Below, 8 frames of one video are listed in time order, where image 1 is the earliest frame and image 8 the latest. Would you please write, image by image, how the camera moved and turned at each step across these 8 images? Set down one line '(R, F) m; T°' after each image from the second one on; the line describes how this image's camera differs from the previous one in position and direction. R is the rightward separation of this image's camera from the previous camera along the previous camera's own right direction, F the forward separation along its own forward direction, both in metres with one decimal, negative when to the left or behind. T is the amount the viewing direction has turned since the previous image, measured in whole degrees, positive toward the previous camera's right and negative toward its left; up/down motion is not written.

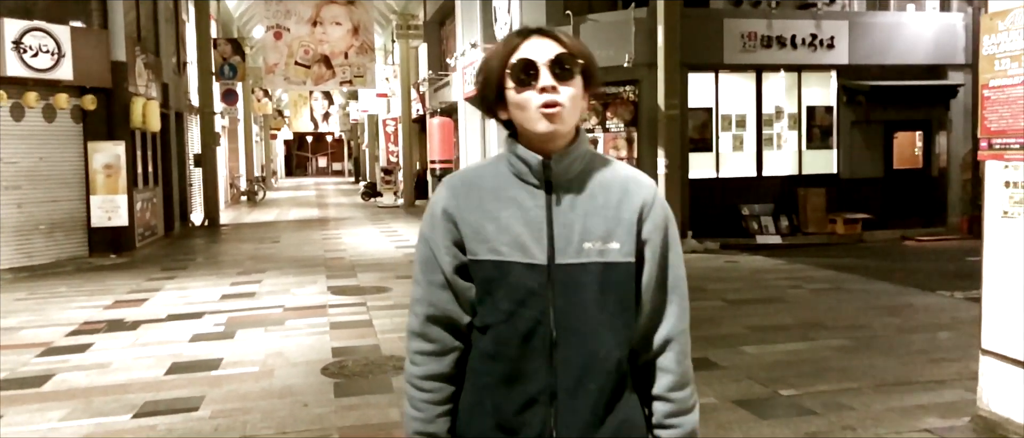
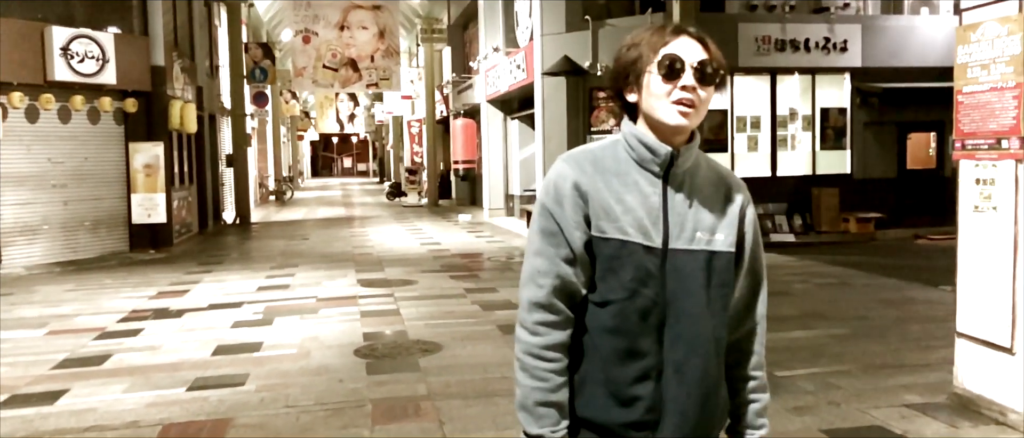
(0.0, -0.5) m; -2°
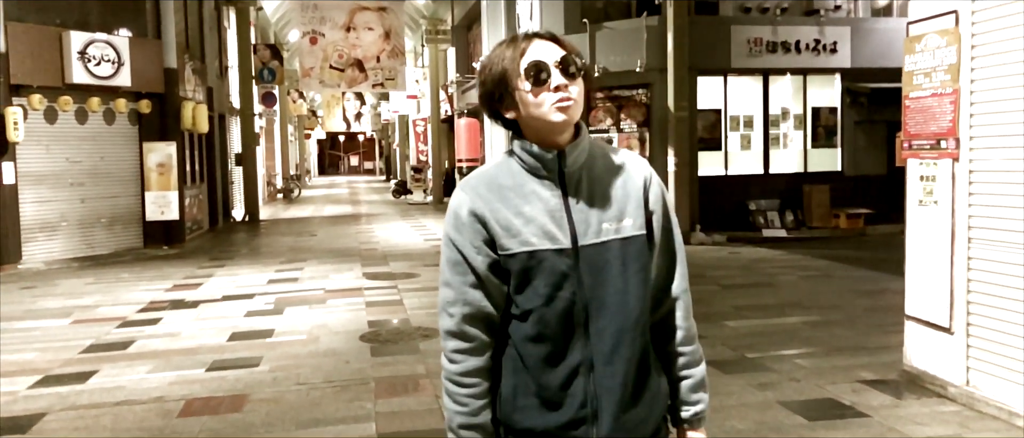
(+0.1, -0.5) m; 0°
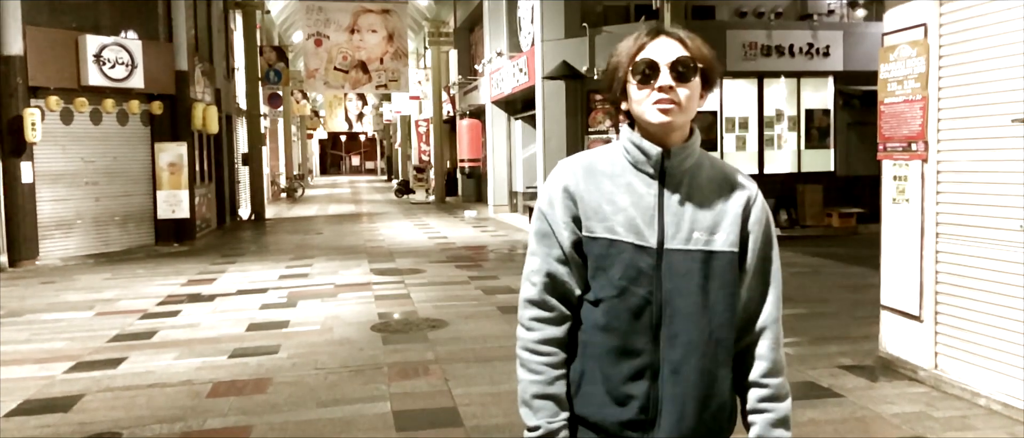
(0.0, -0.4) m; 0°
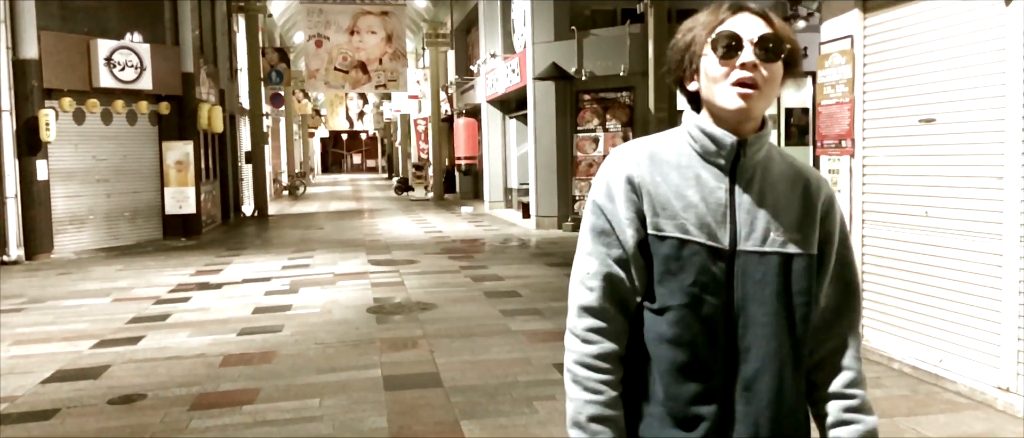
(+0.2, -0.7) m; 0°
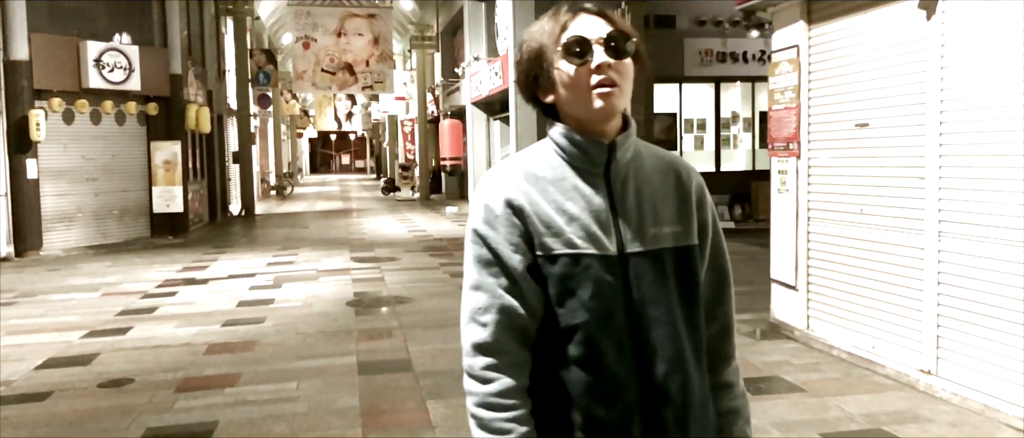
(+0.2, -0.4) m; +1°
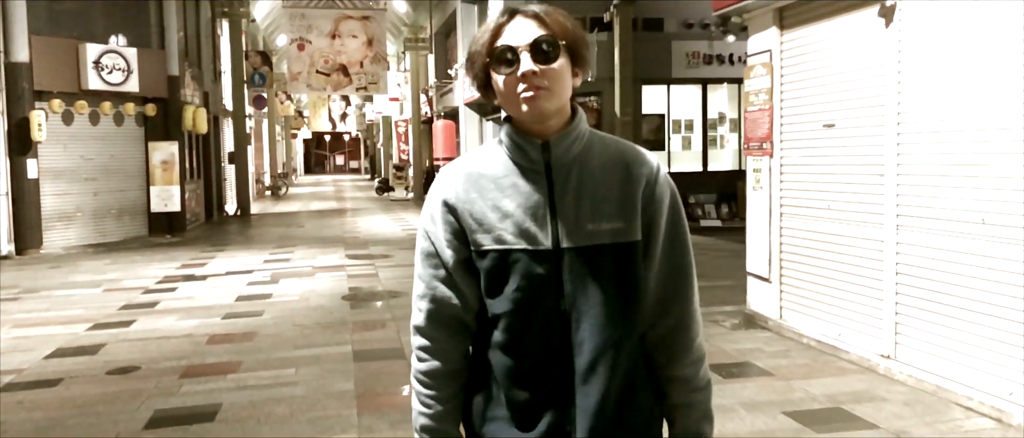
(+0.1, -0.3) m; 0°
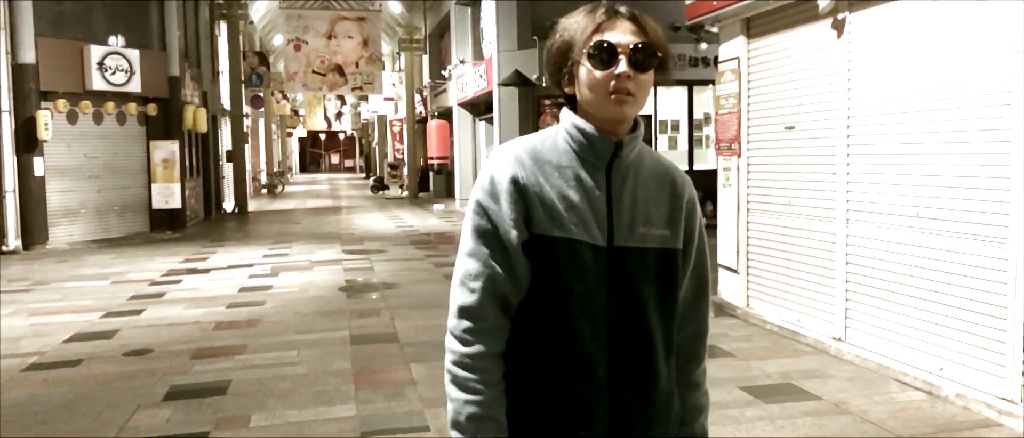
(+0.1, -0.5) m; 0°
